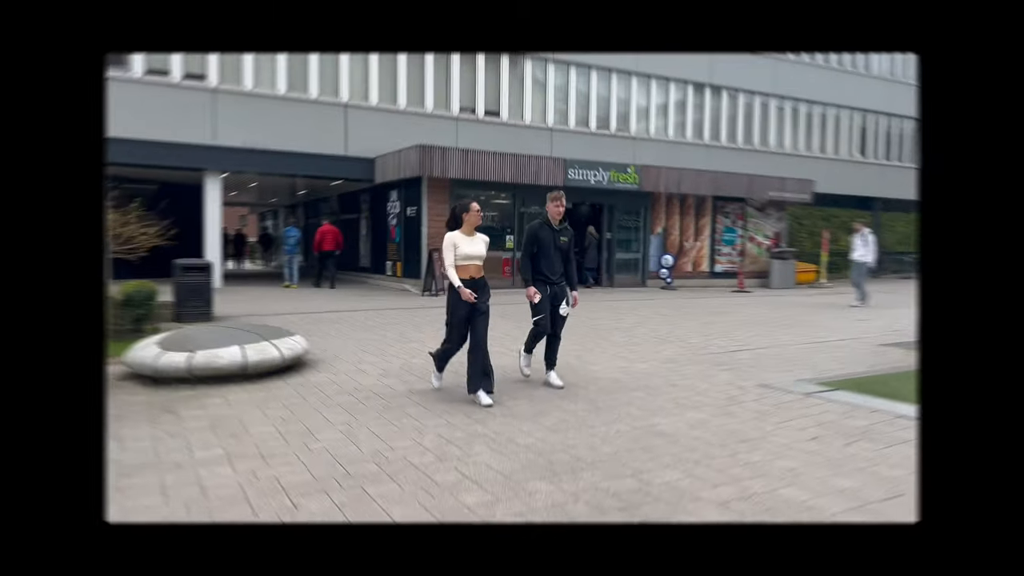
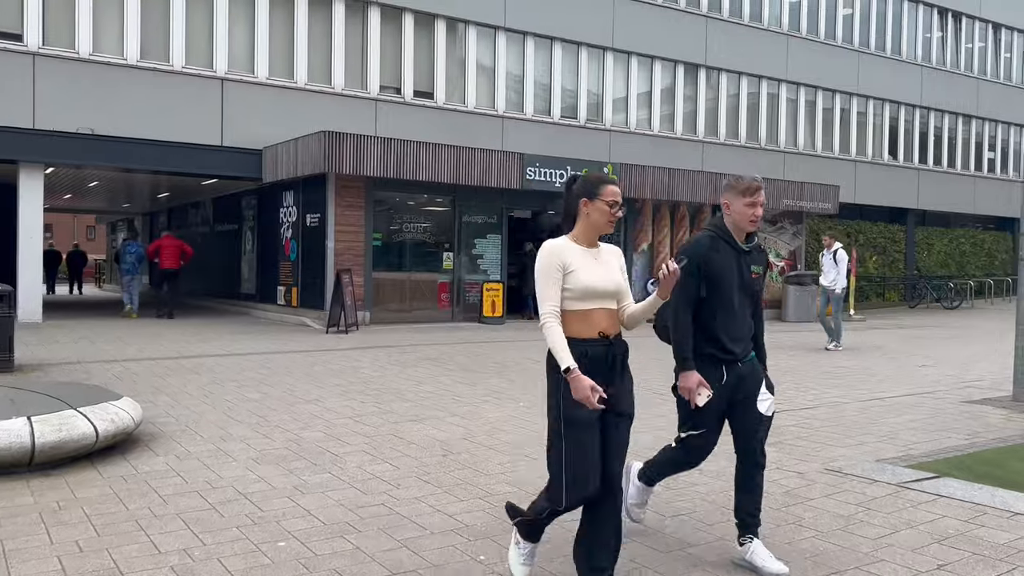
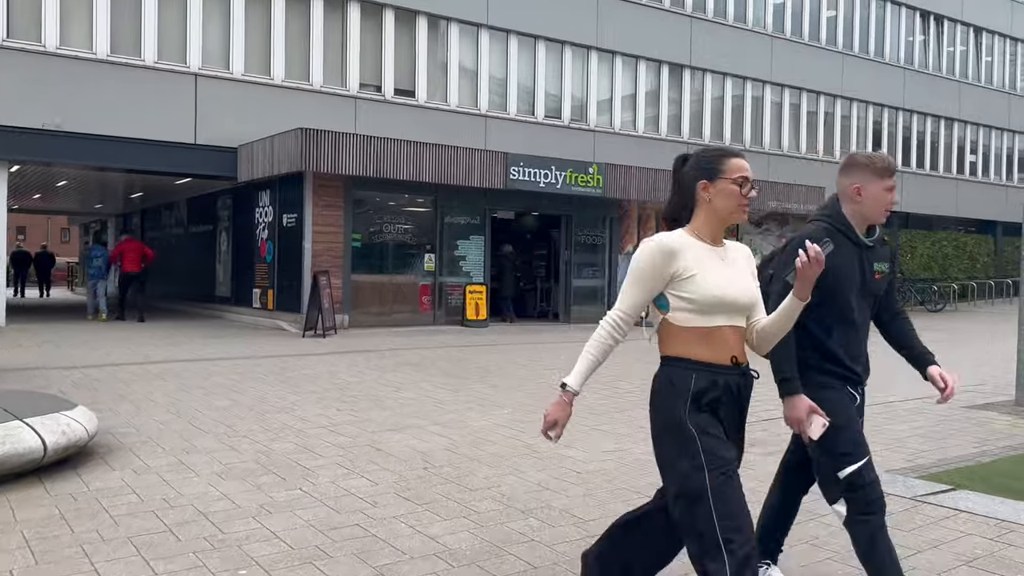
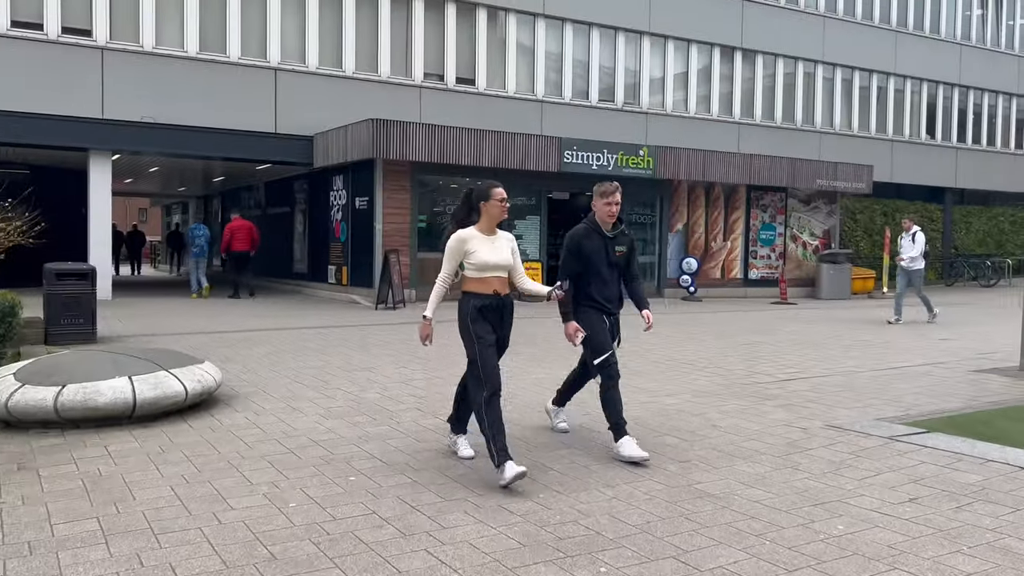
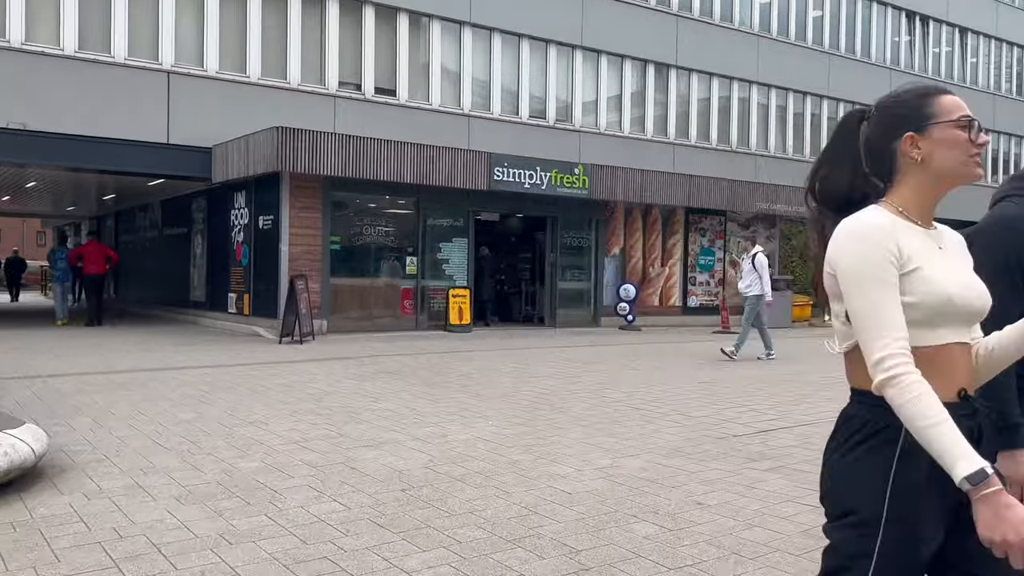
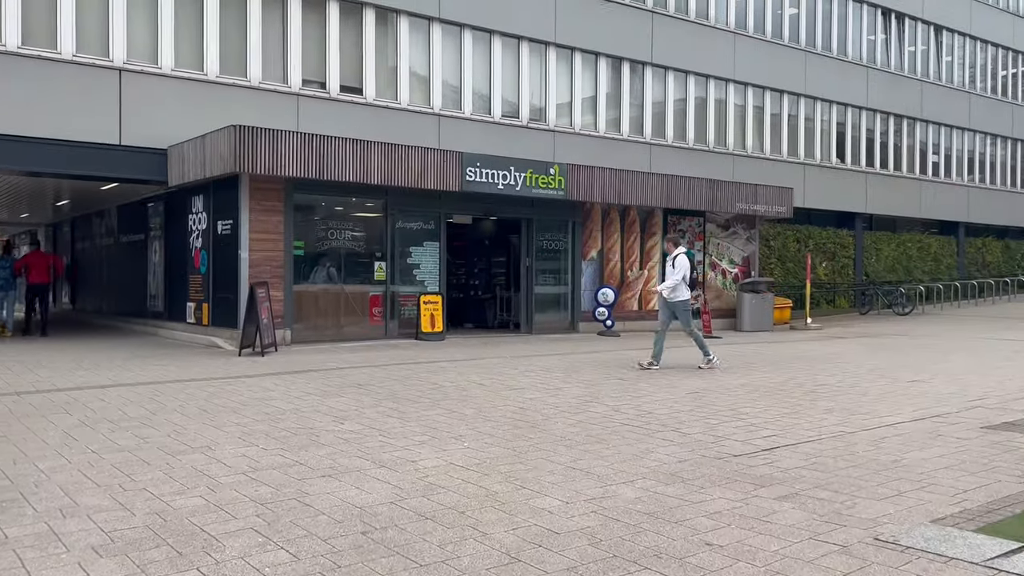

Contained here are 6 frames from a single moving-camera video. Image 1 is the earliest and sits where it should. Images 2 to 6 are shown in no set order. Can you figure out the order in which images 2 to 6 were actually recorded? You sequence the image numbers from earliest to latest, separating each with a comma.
4, 2, 3, 5, 6
